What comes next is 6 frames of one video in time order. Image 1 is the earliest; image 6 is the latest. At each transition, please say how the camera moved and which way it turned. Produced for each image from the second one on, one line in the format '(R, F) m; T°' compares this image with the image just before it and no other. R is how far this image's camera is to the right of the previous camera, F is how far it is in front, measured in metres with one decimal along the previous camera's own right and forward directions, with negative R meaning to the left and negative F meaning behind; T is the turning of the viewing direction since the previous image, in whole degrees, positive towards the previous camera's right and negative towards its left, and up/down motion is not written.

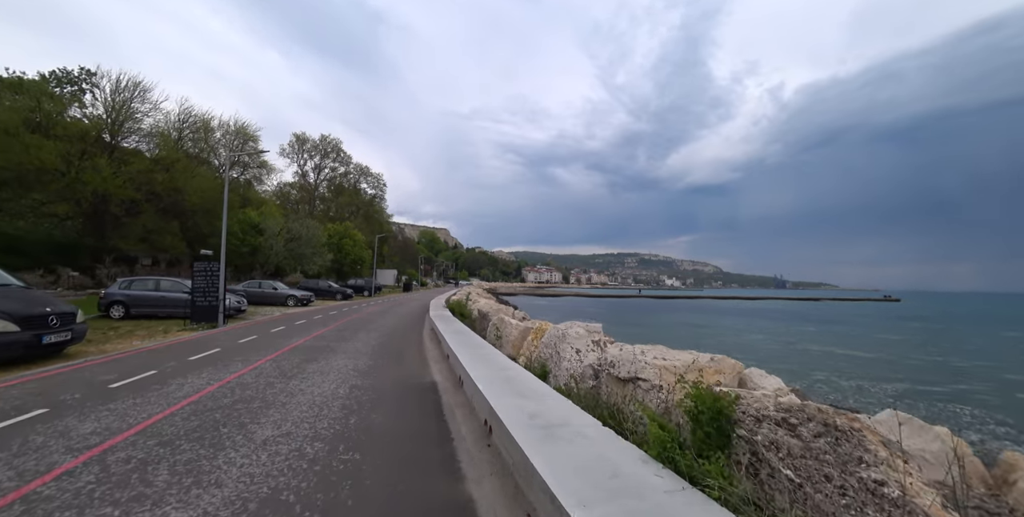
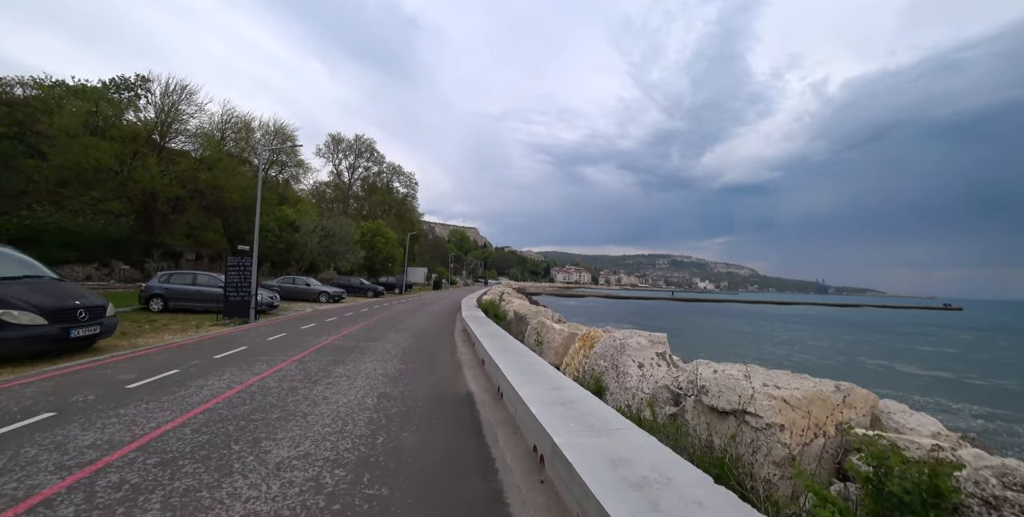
(-0.4, +1.0) m; -4°
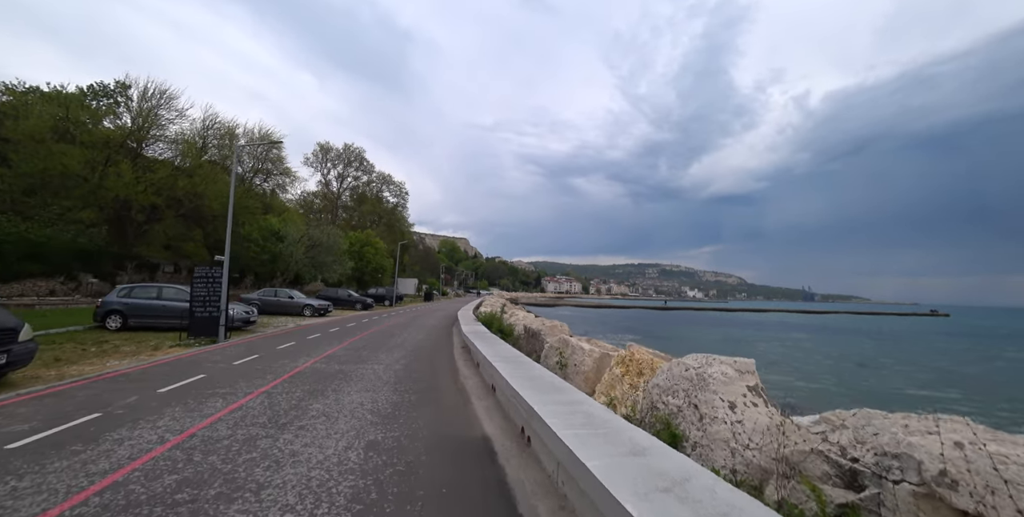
(-0.6, +1.8) m; +1°
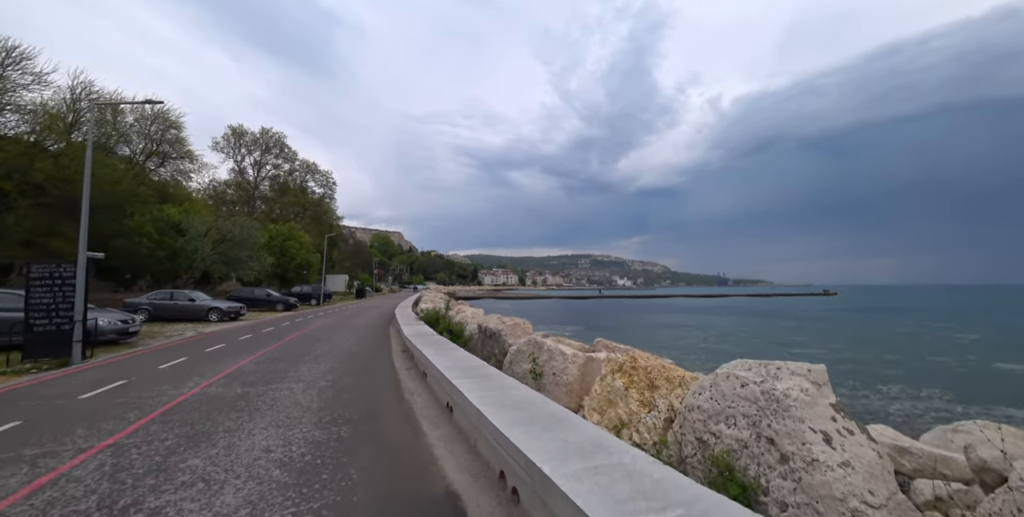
(-0.4, +1.9) m; +9°
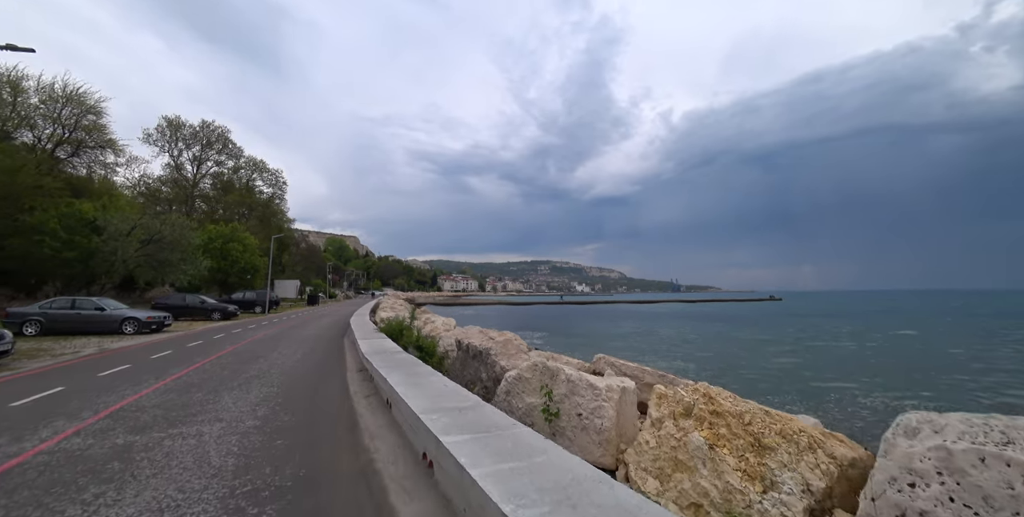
(-0.6, +2.0) m; +6°
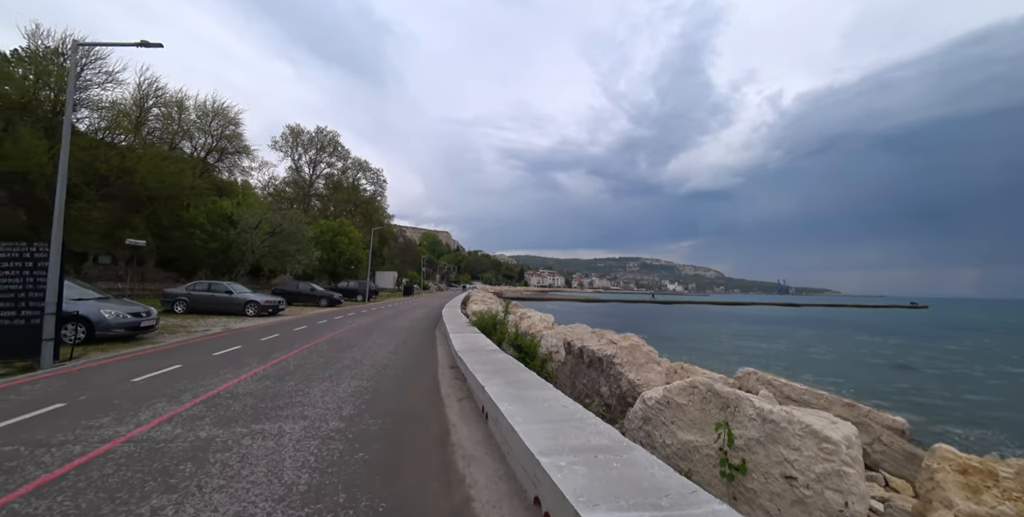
(-0.6, +1.5) m; -12°
